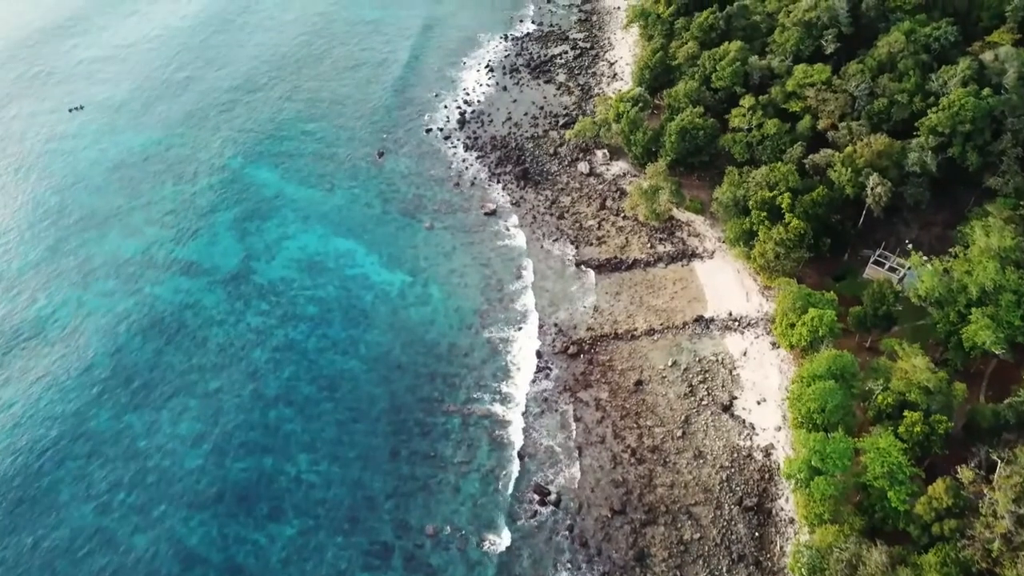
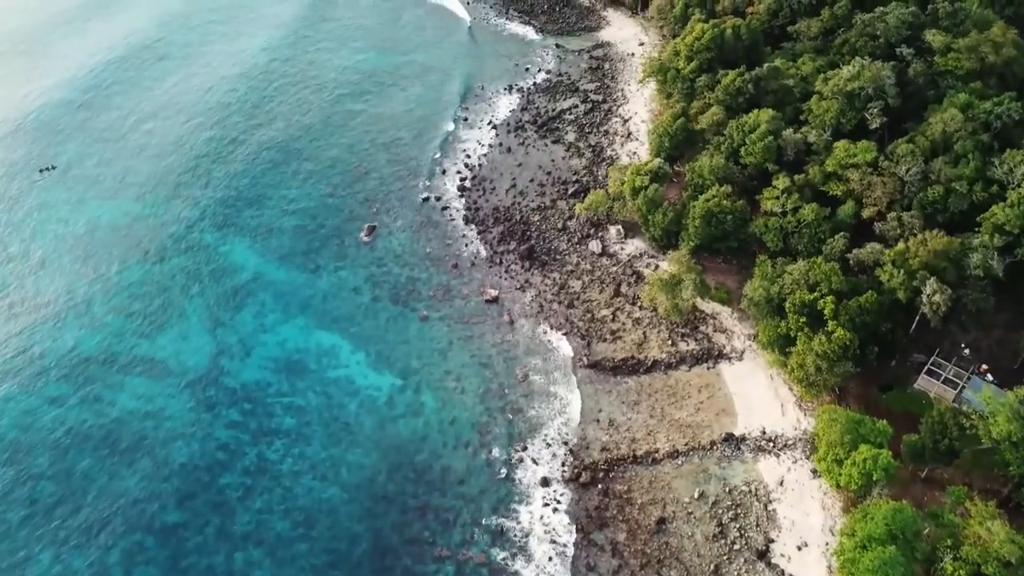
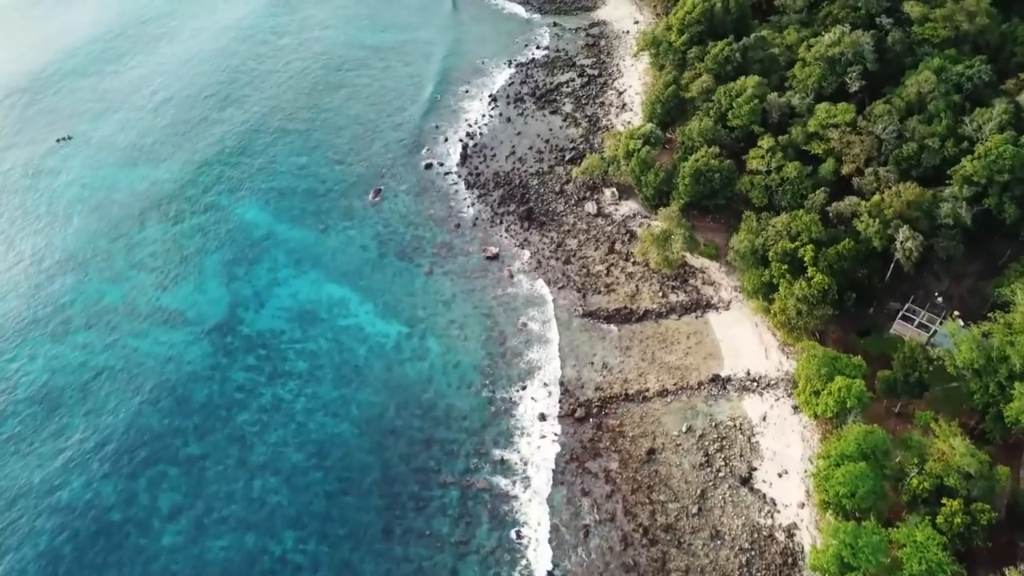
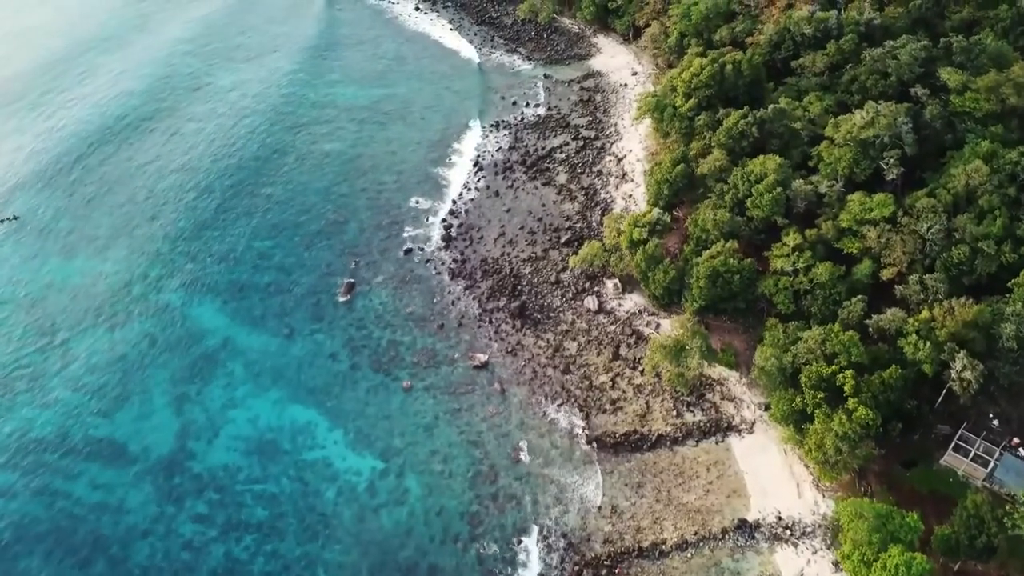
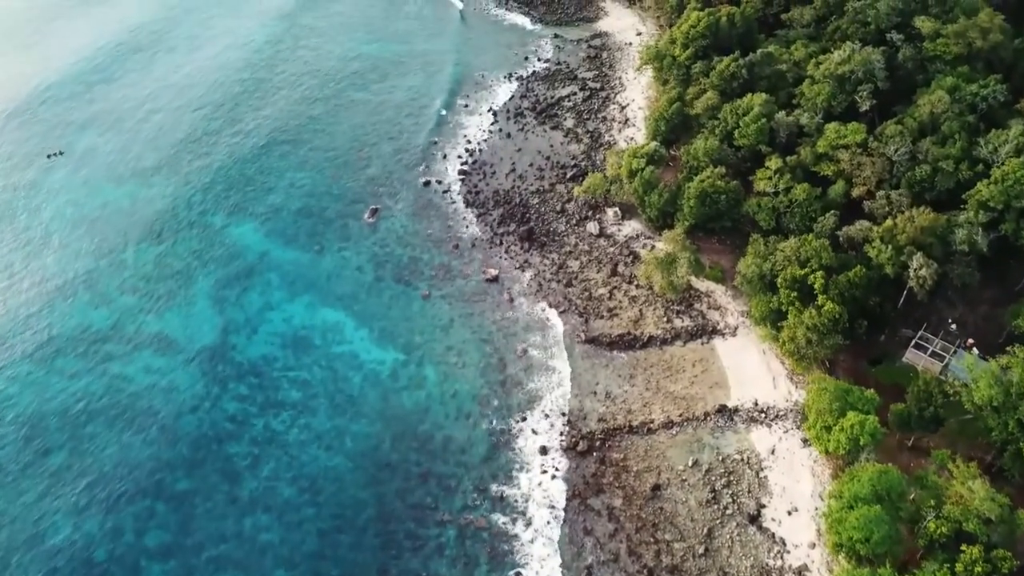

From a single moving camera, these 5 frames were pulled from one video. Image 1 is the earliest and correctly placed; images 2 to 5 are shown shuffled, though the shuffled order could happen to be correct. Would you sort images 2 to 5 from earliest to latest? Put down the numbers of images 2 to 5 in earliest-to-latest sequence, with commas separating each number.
3, 5, 2, 4
